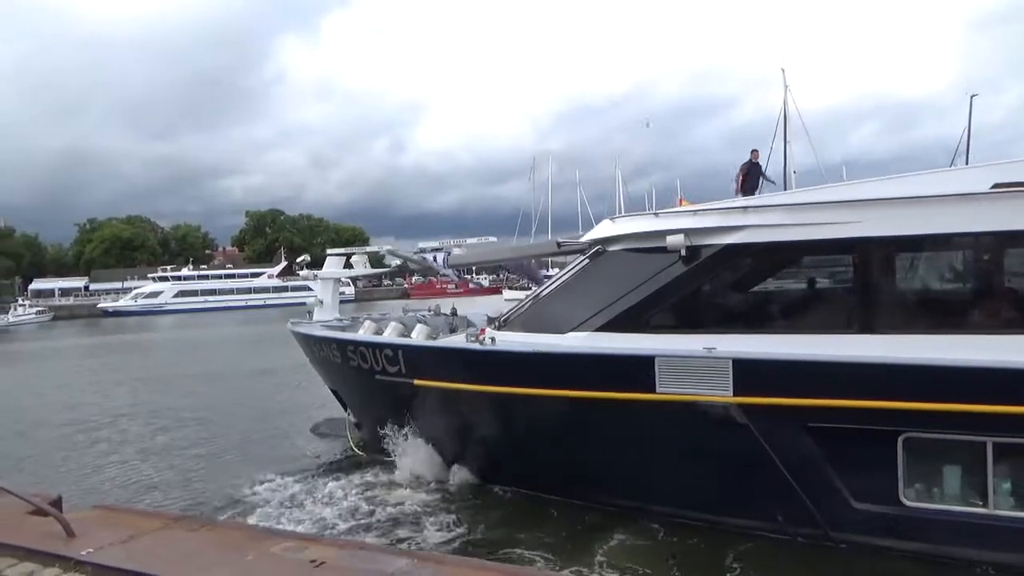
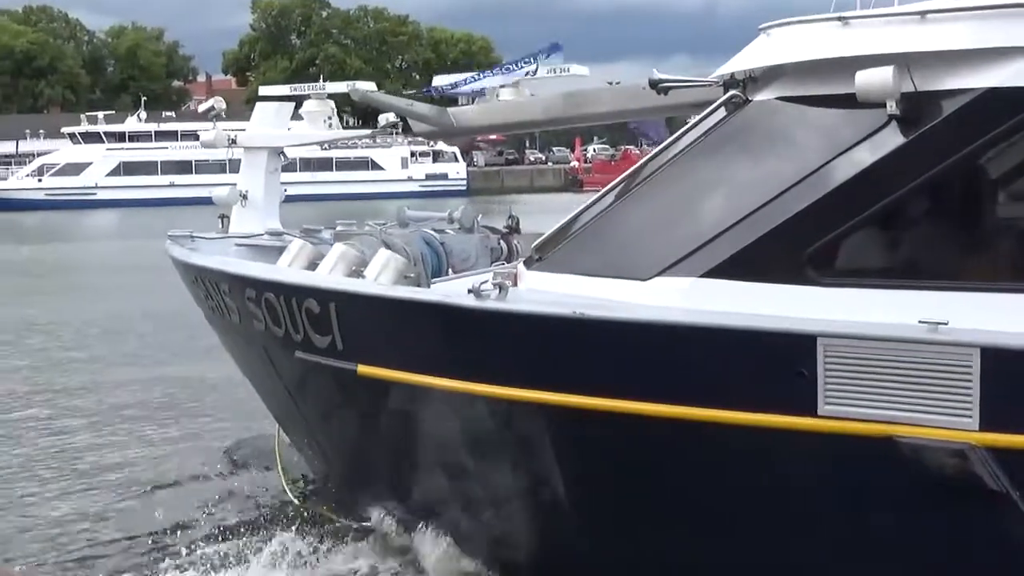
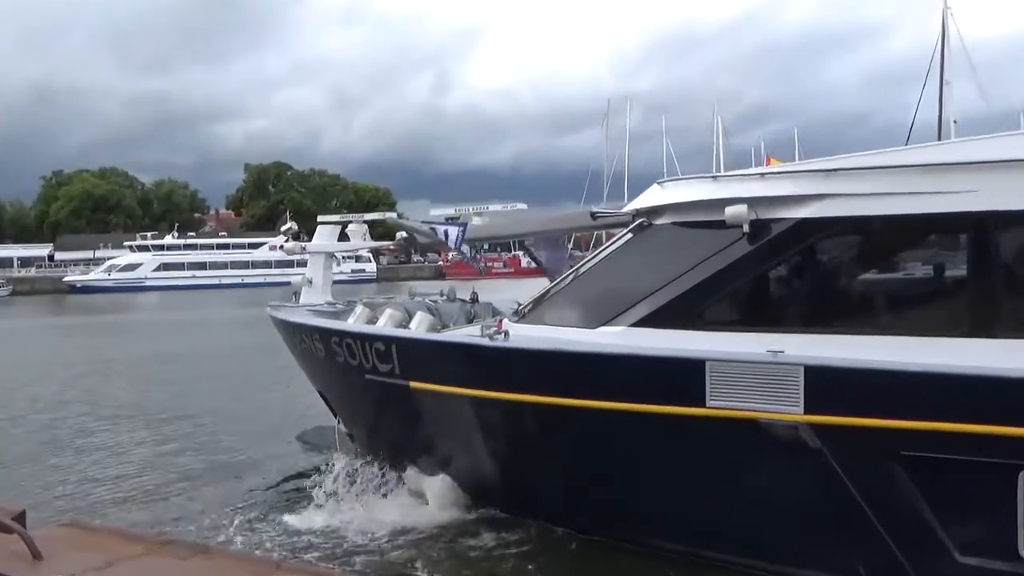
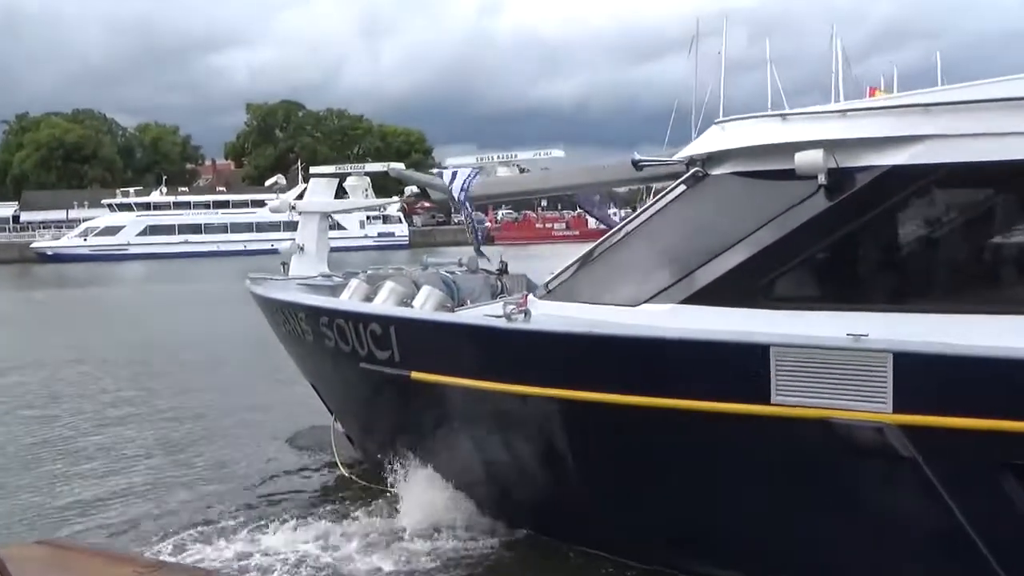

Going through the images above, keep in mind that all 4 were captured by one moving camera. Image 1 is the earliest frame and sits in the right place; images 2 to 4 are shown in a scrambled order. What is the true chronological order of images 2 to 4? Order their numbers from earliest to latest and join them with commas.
3, 4, 2
